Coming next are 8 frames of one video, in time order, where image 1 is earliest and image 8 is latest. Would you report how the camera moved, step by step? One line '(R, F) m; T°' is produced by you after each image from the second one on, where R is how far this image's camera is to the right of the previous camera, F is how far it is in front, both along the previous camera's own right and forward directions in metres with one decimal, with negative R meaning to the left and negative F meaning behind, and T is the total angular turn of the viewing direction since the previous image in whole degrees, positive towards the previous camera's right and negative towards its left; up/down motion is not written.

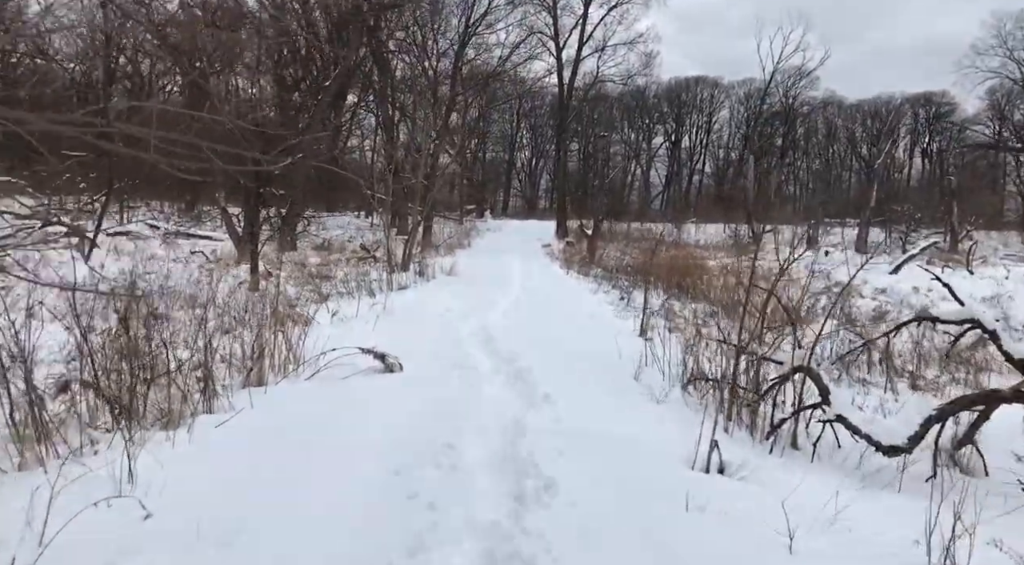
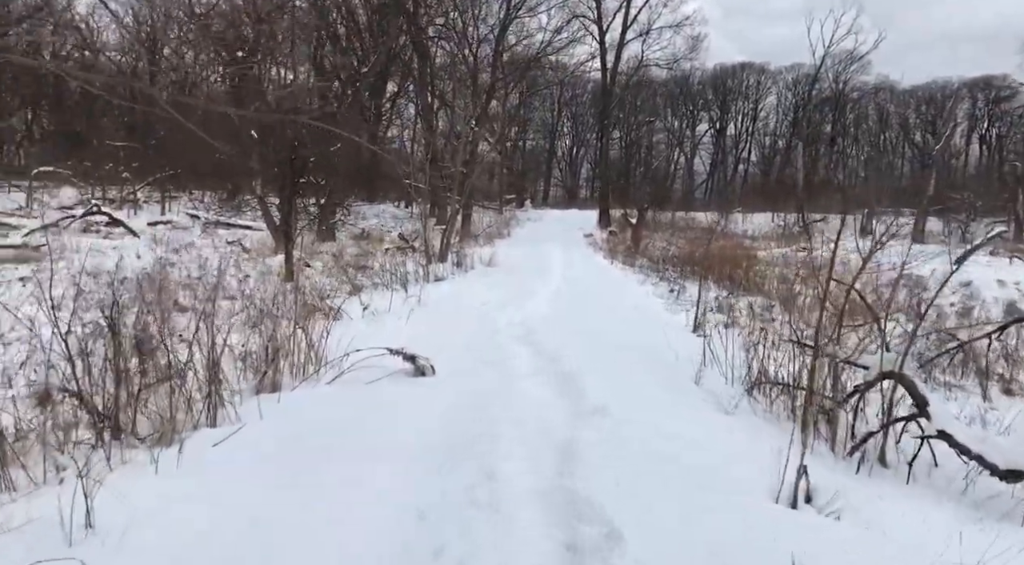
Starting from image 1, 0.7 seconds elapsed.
(0.0, +0.4) m; -3°
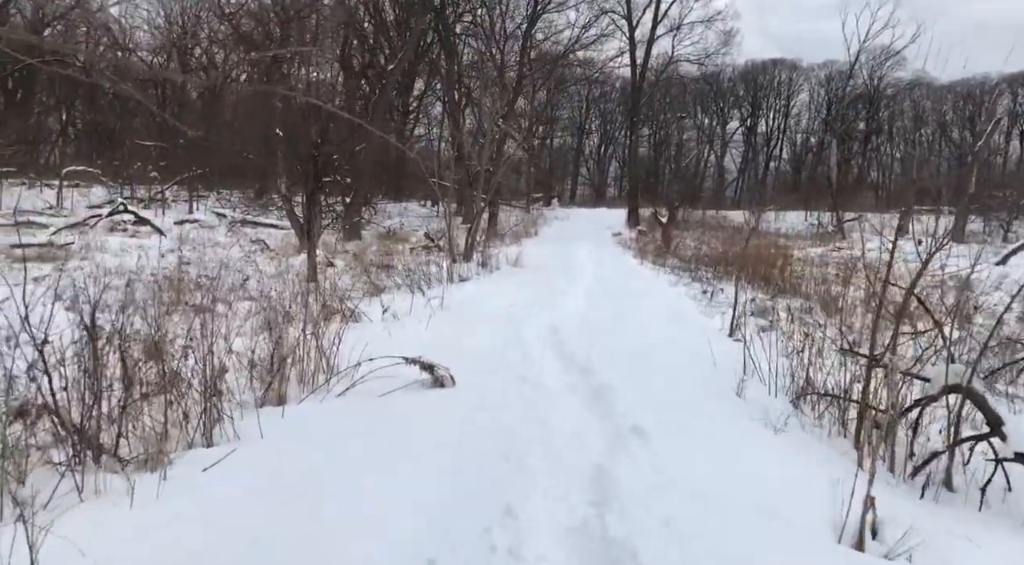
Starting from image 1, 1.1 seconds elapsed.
(0.0, +0.2) m; -2°
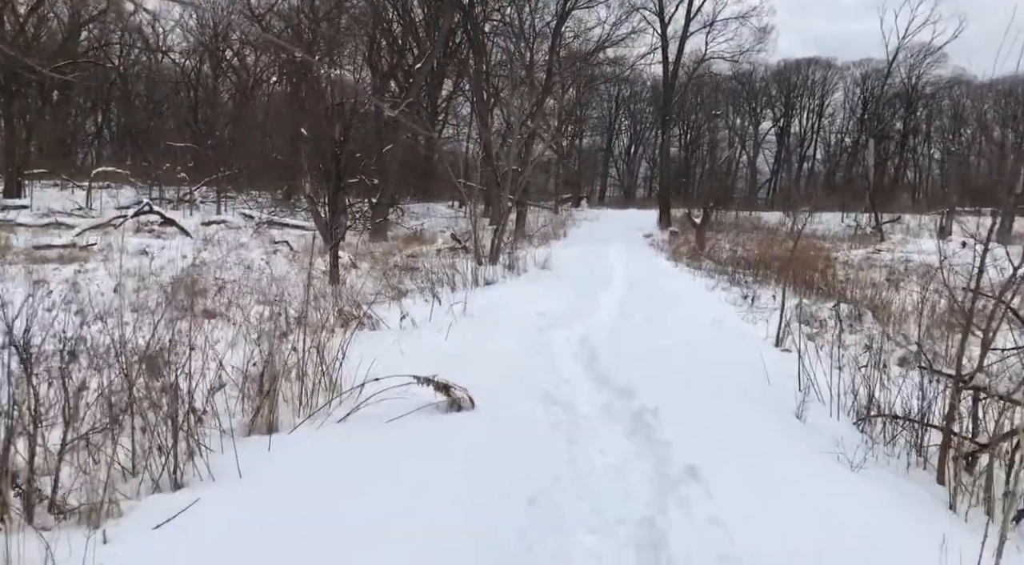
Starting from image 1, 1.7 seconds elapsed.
(0.0, +0.4) m; -2°
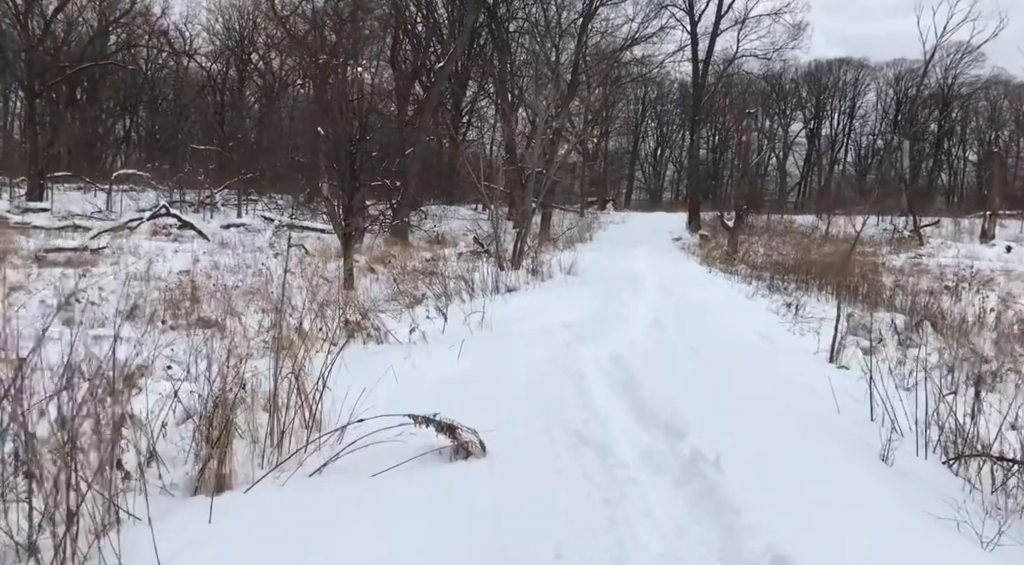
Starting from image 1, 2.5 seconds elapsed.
(0.0, +0.5) m; -2°
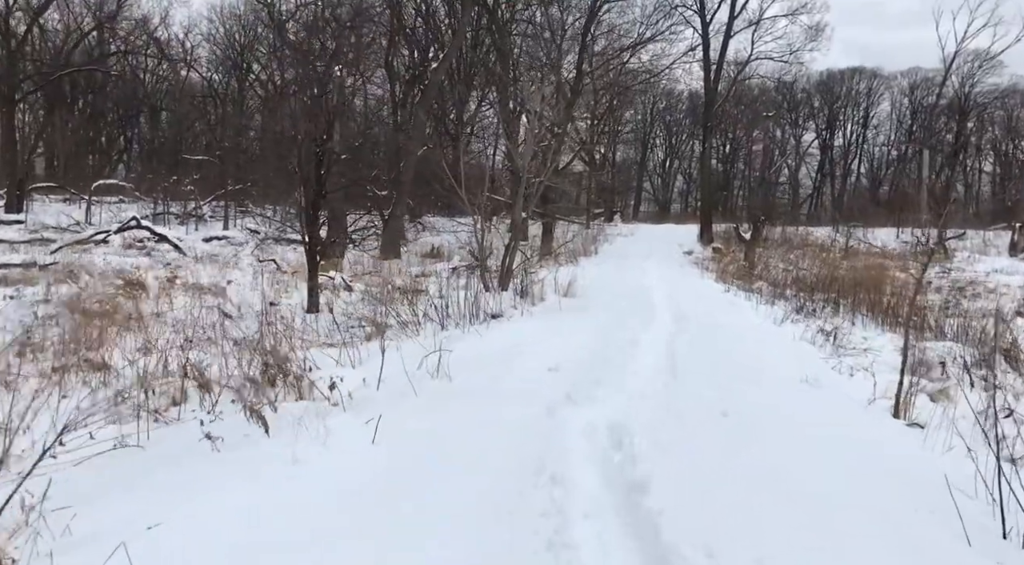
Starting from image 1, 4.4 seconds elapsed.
(+0.2, +1.0) m; -1°
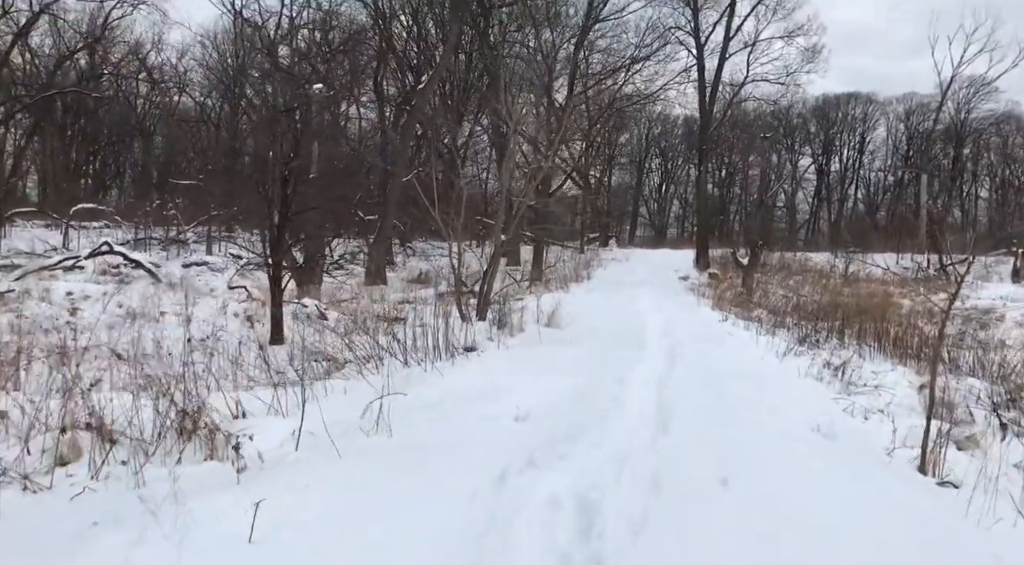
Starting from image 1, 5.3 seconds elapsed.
(+0.1, +0.5) m; 0°
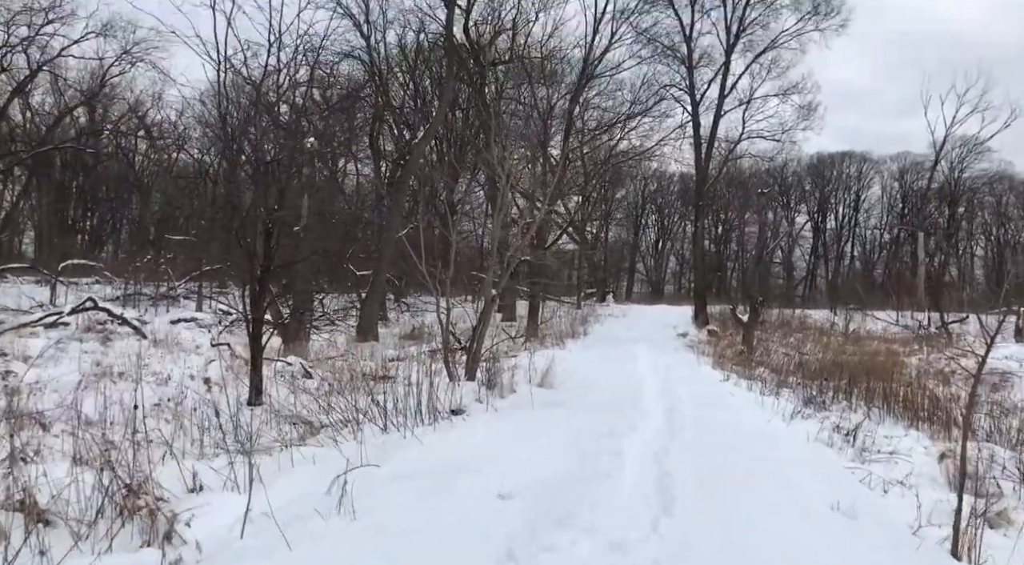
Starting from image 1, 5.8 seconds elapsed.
(0.0, +0.3) m; 0°
